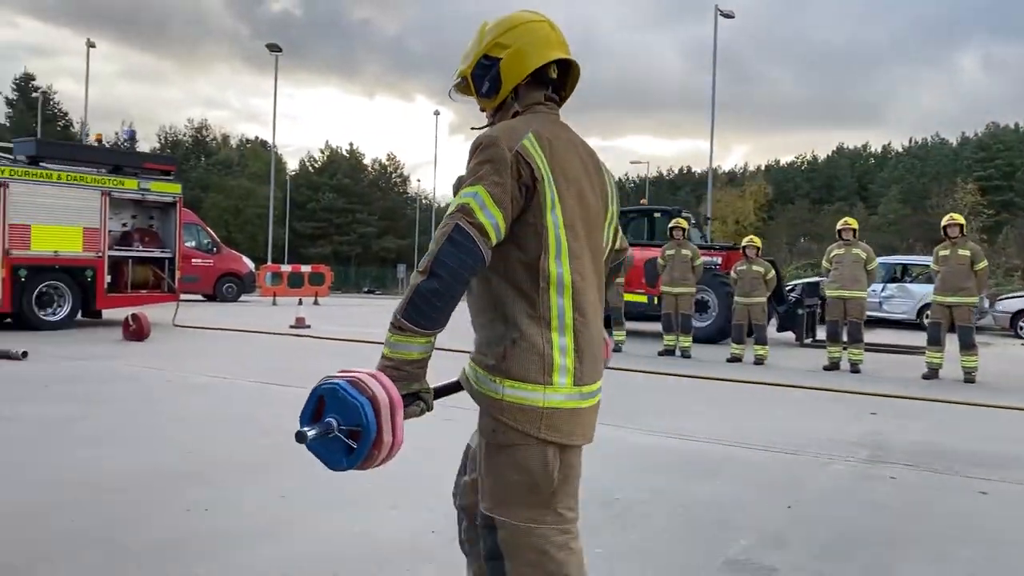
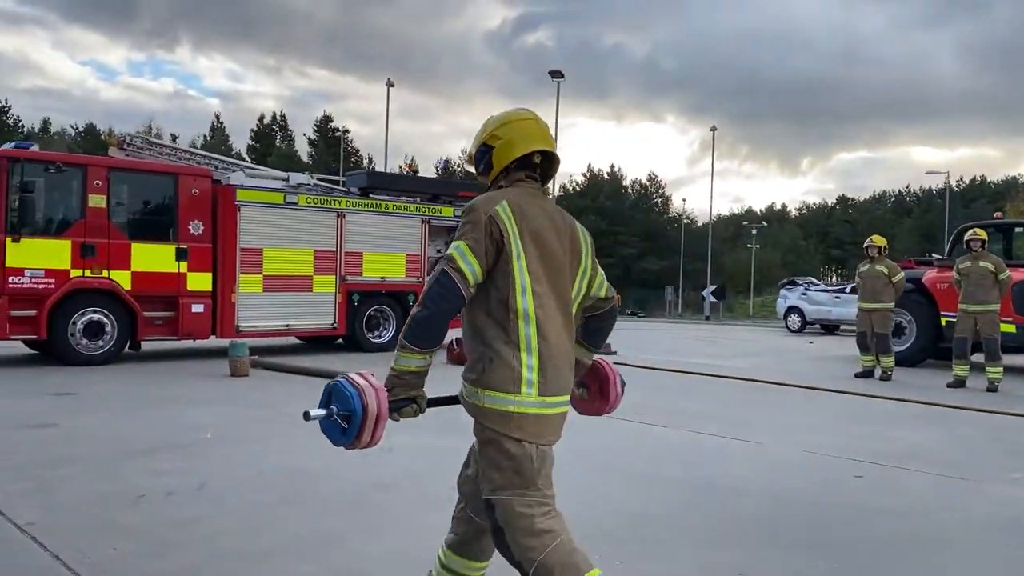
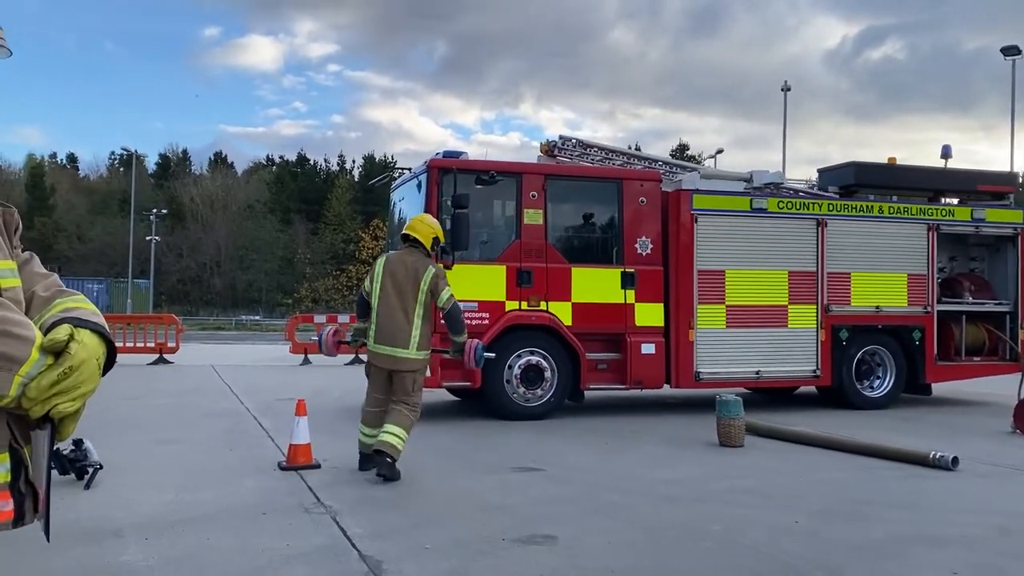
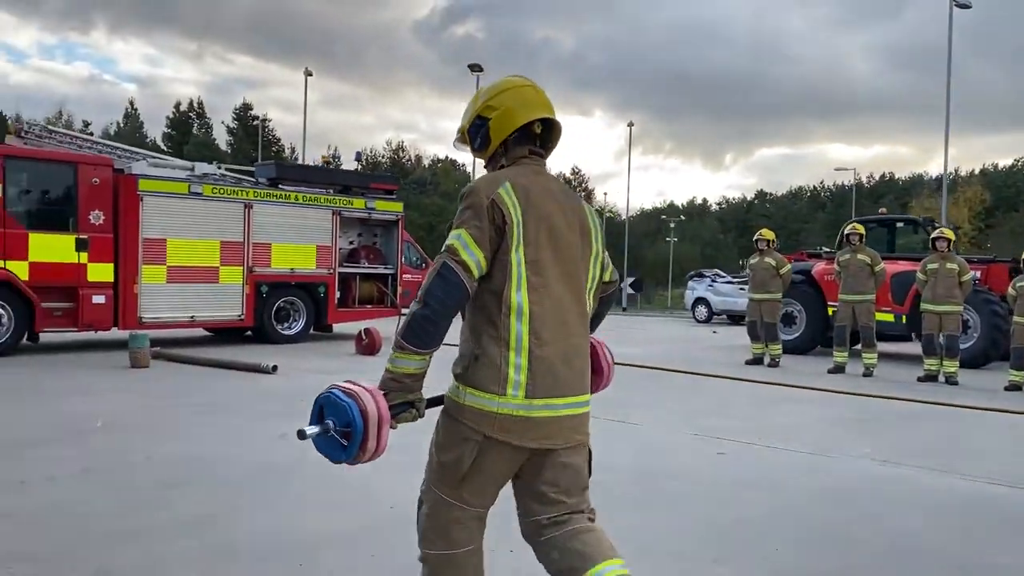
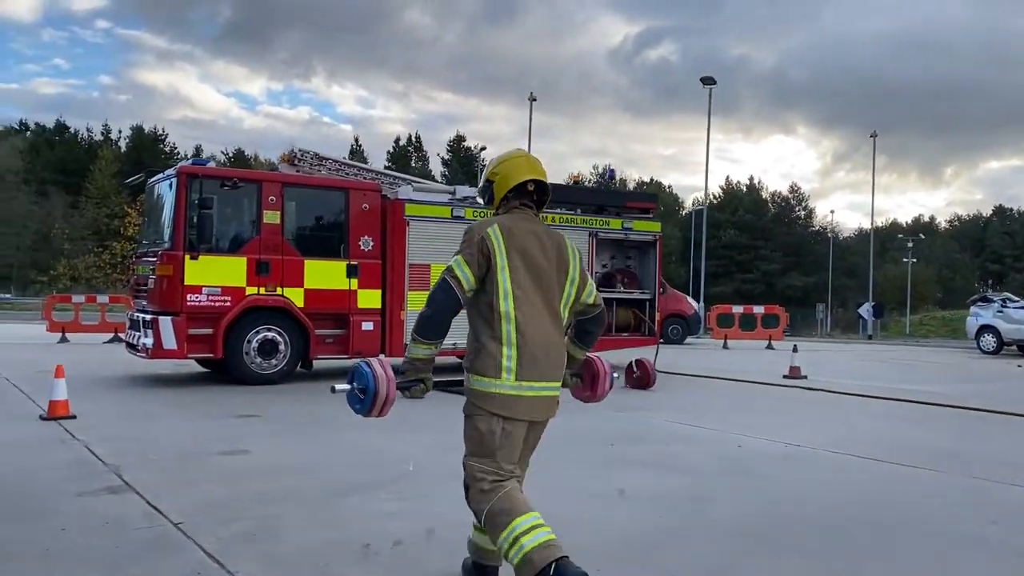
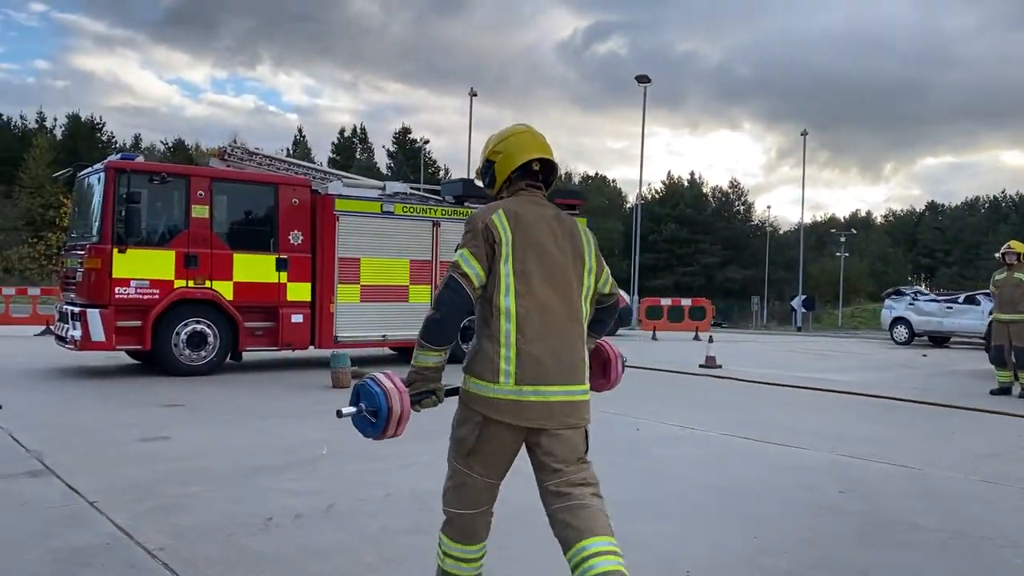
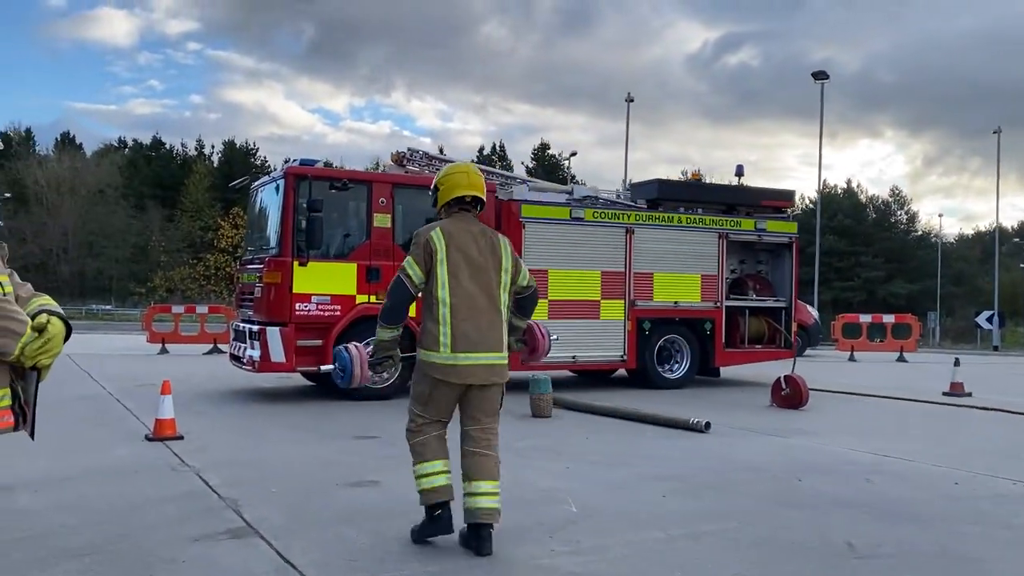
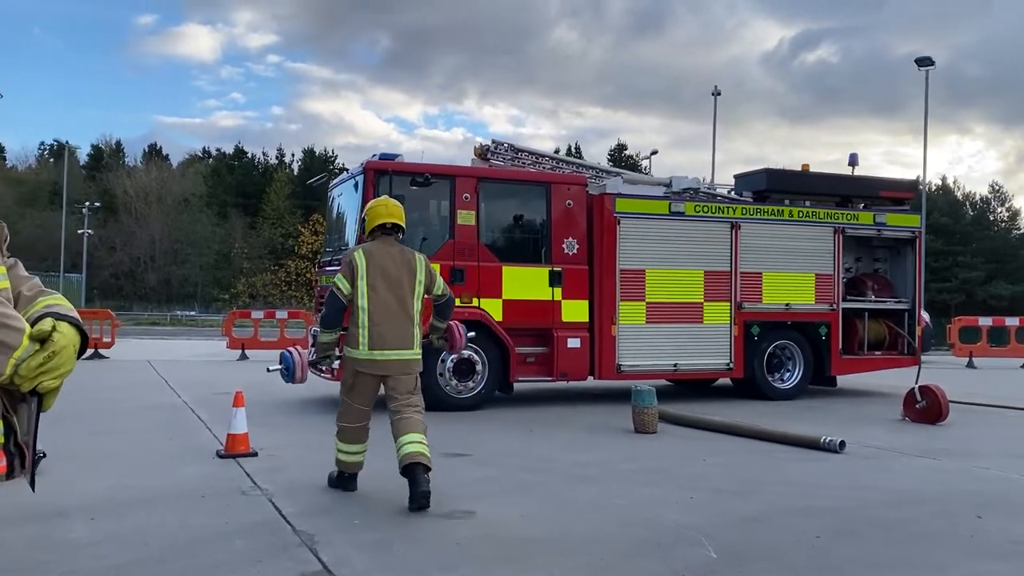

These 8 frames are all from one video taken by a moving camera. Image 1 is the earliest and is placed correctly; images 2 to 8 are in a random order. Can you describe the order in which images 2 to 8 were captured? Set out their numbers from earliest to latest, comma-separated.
4, 2, 6, 5, 7, 8, 3
